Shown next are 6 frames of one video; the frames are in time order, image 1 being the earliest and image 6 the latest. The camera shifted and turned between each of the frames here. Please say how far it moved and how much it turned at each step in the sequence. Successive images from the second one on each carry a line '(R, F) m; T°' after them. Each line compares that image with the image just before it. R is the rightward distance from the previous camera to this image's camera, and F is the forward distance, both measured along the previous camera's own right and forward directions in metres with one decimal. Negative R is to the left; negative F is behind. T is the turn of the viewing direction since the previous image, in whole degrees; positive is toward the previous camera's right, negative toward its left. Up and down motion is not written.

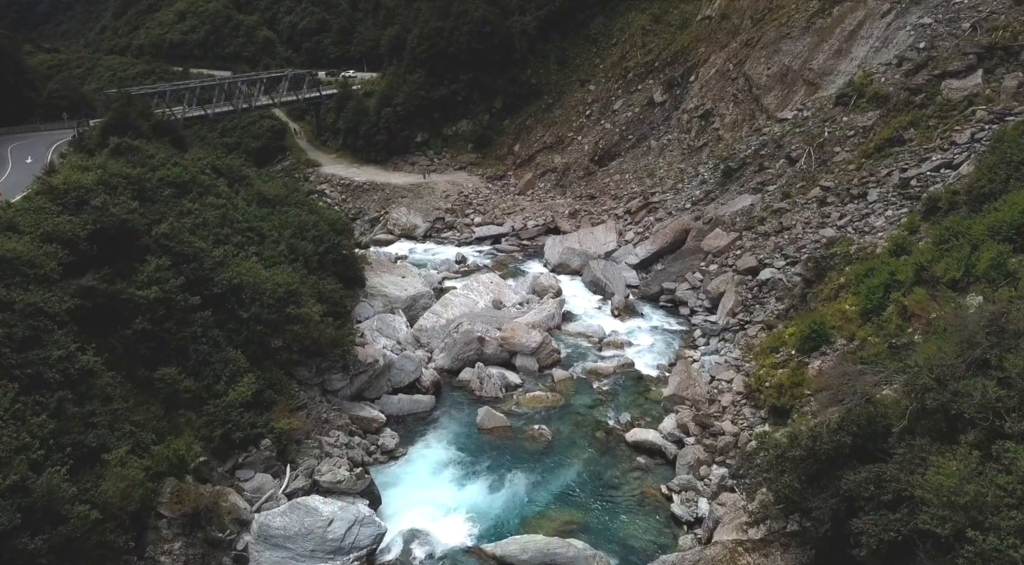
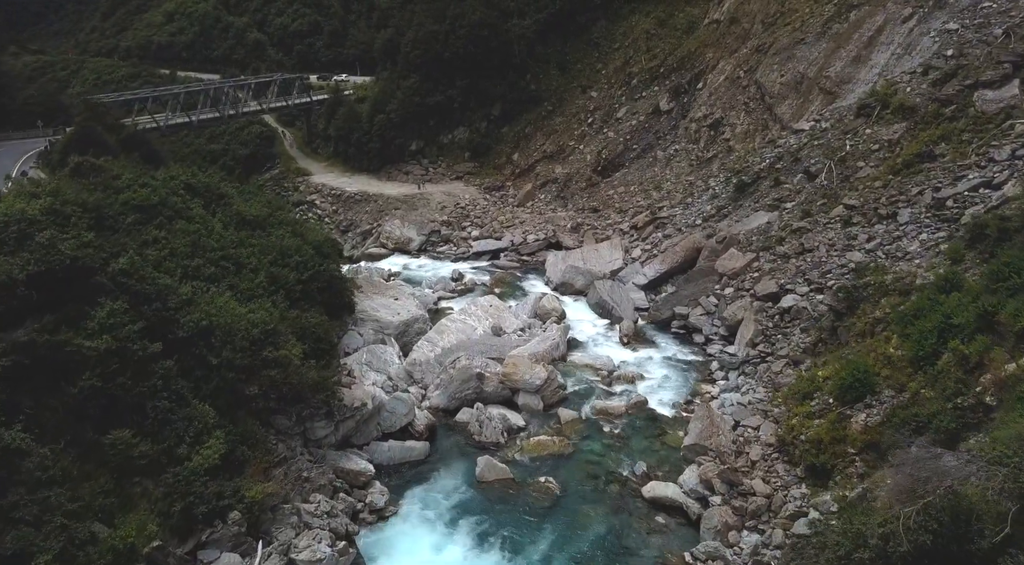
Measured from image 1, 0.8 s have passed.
(-0.1, +1.5) m; 0°
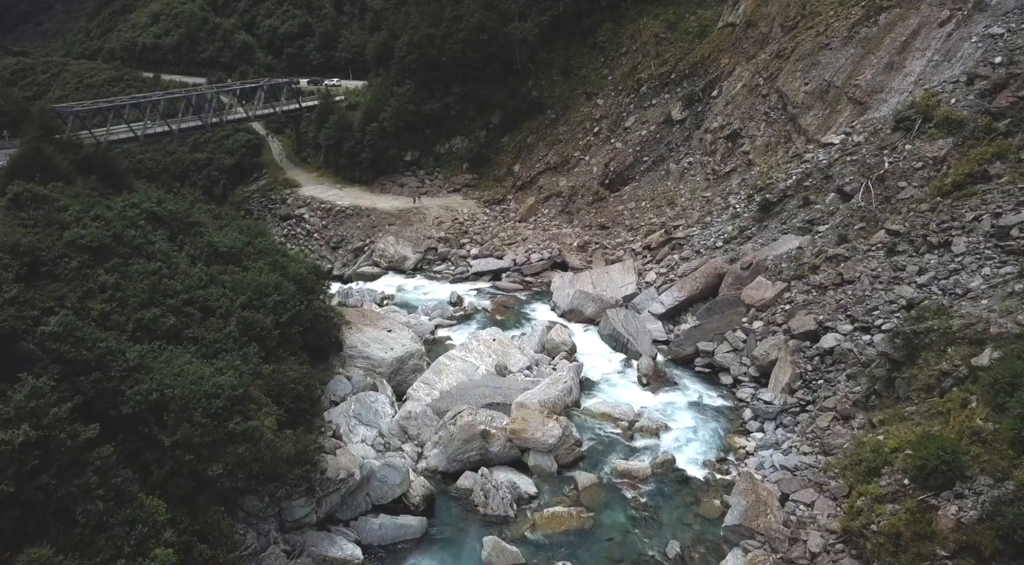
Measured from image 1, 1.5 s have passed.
(-0.3, +2.0) m; 0°
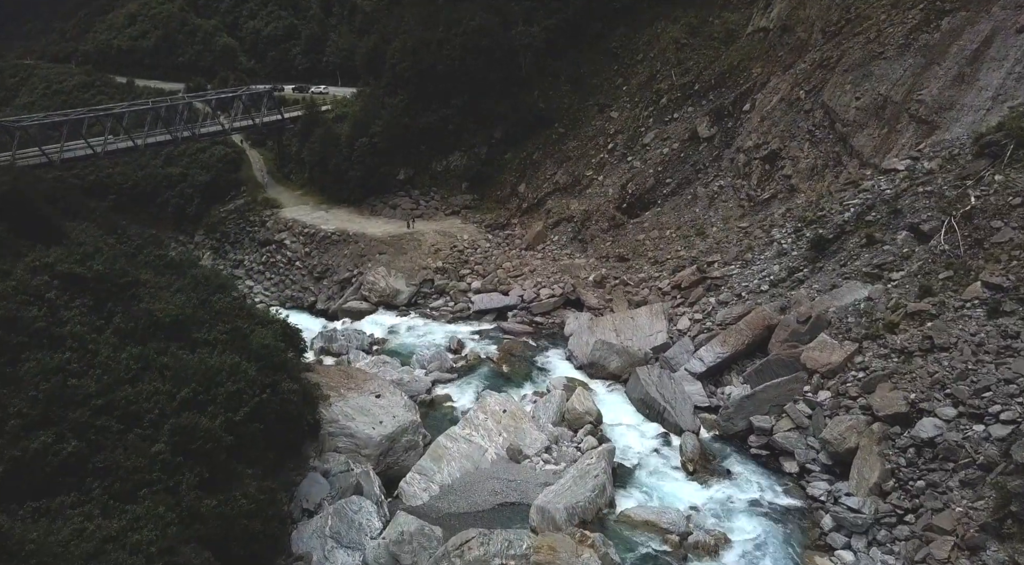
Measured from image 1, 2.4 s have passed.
(-0.5, +3.3) m; 0°
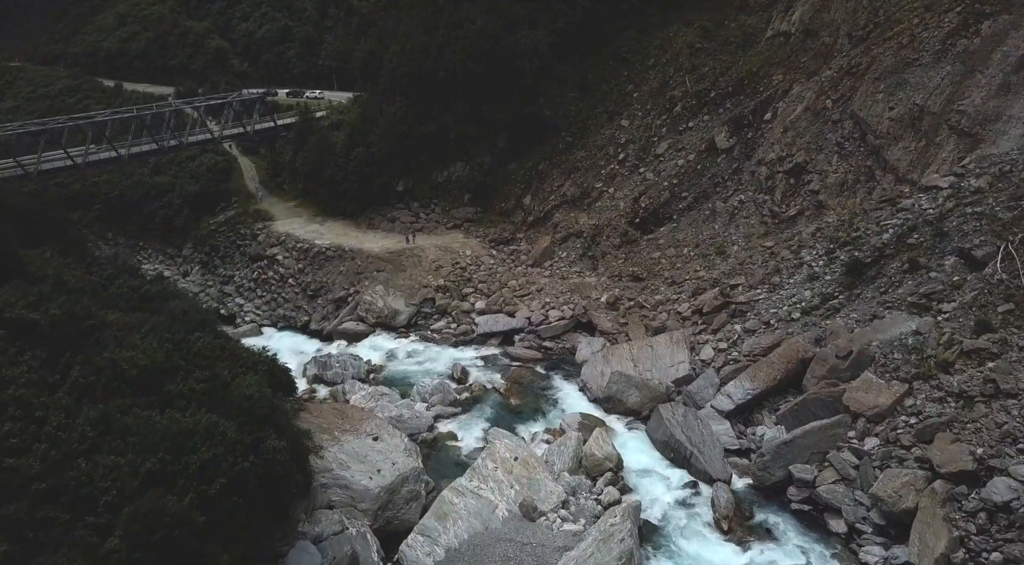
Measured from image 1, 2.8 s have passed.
(-0.3, +1.6) m; 0°
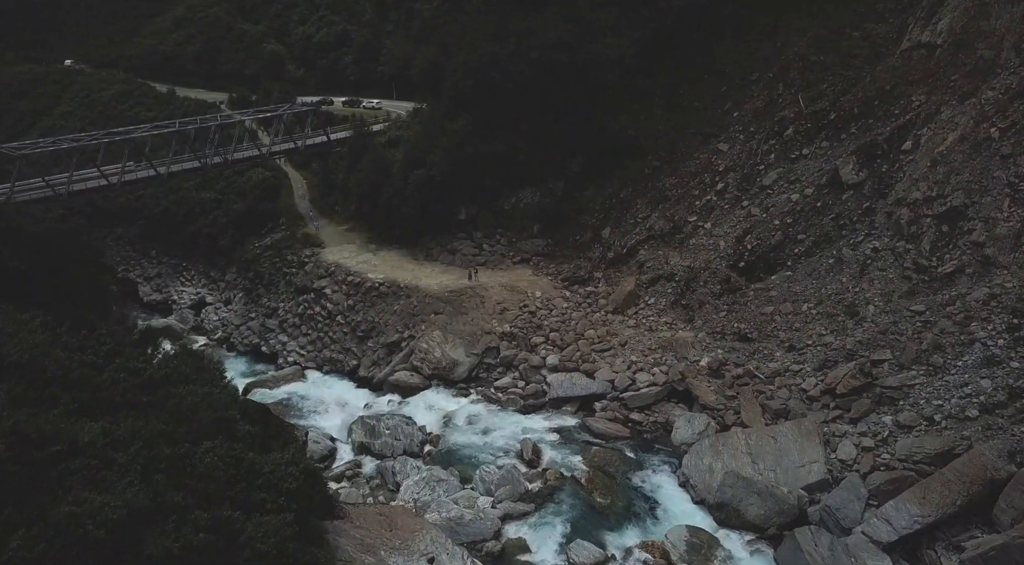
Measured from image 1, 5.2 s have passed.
(-0.8, +3.5) m; -4°
